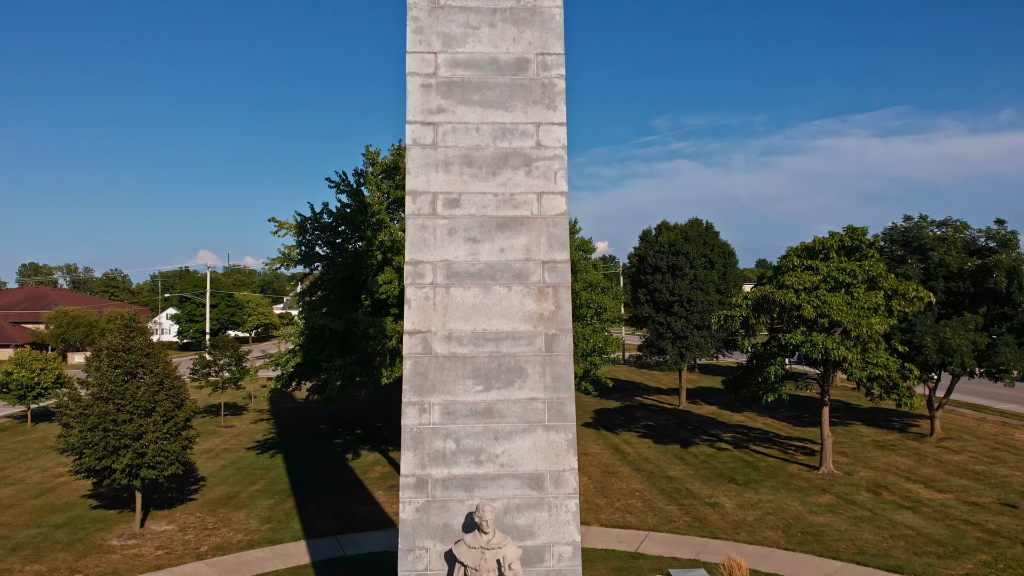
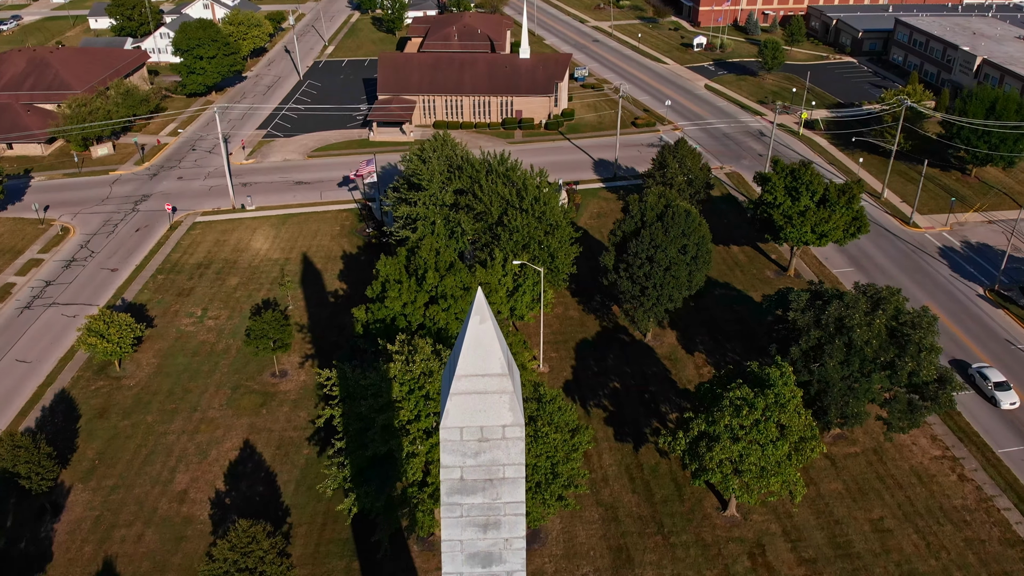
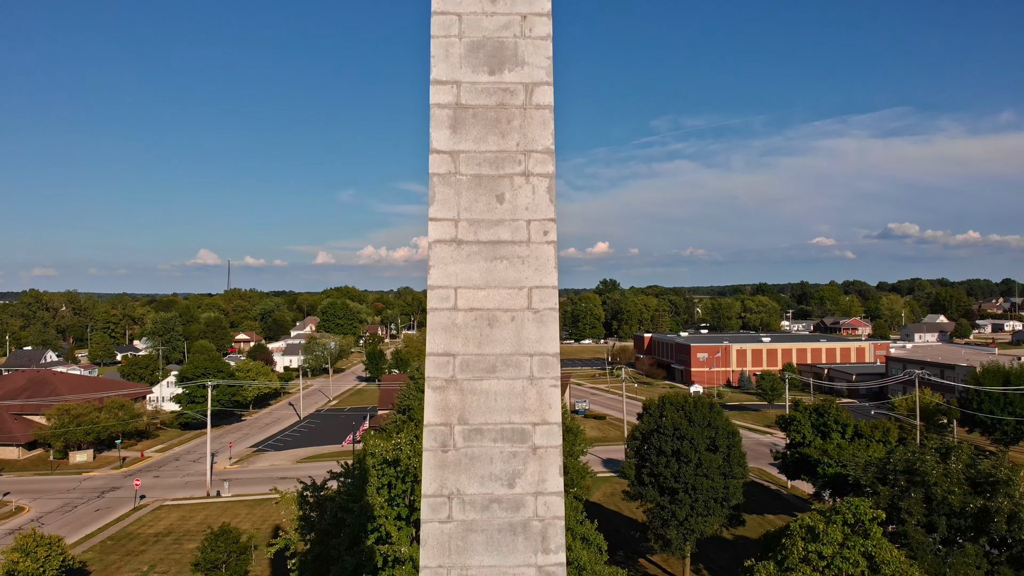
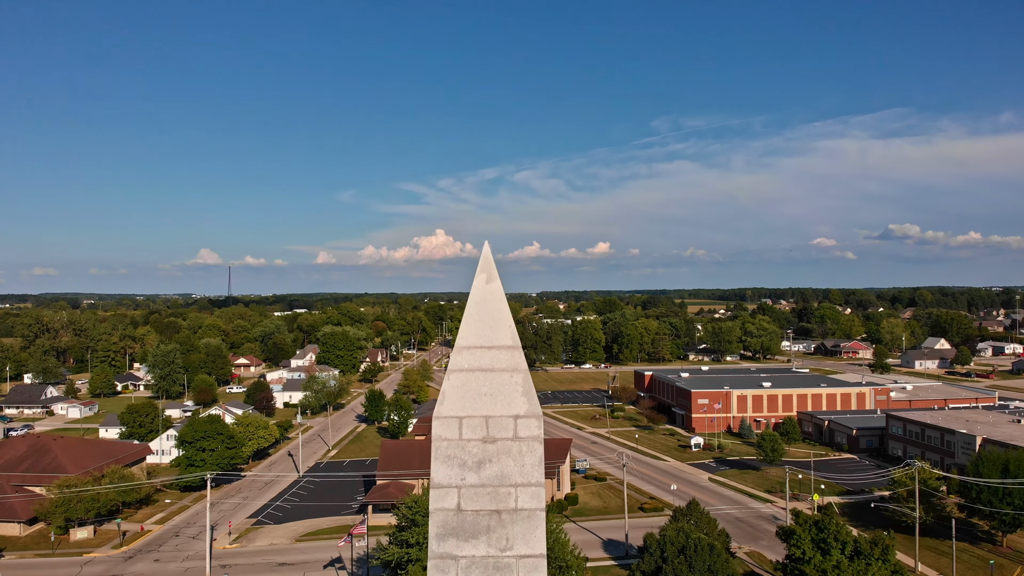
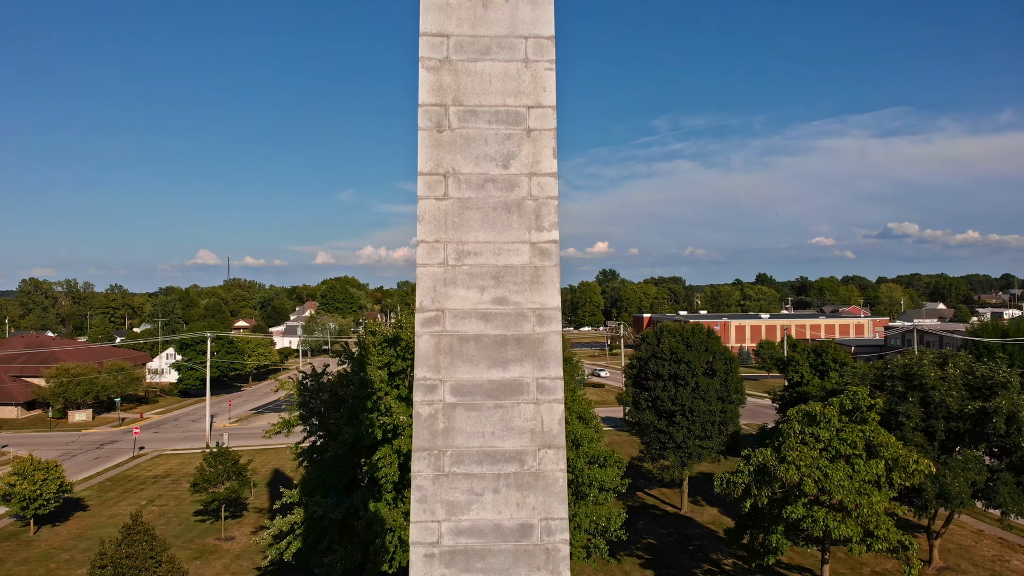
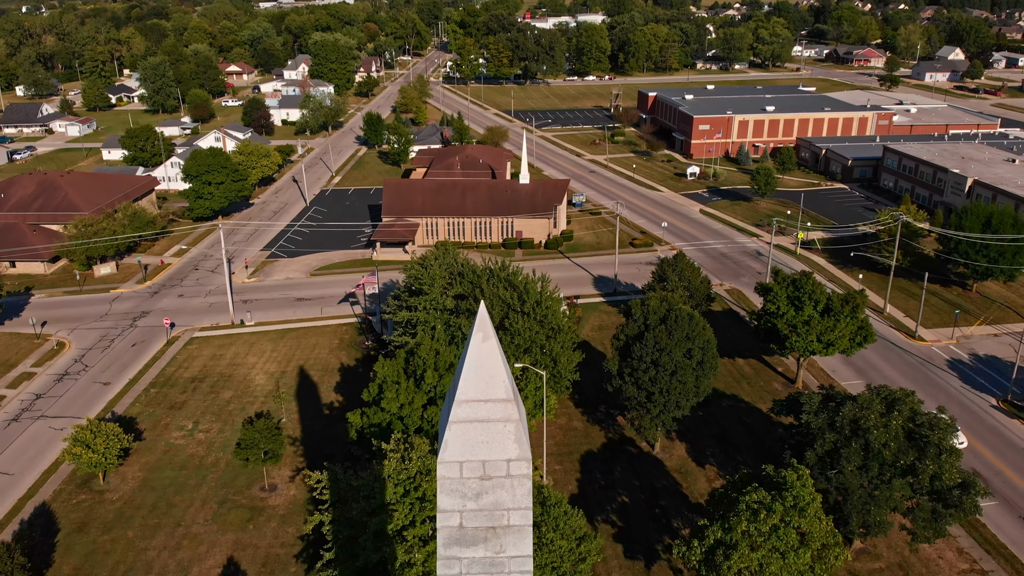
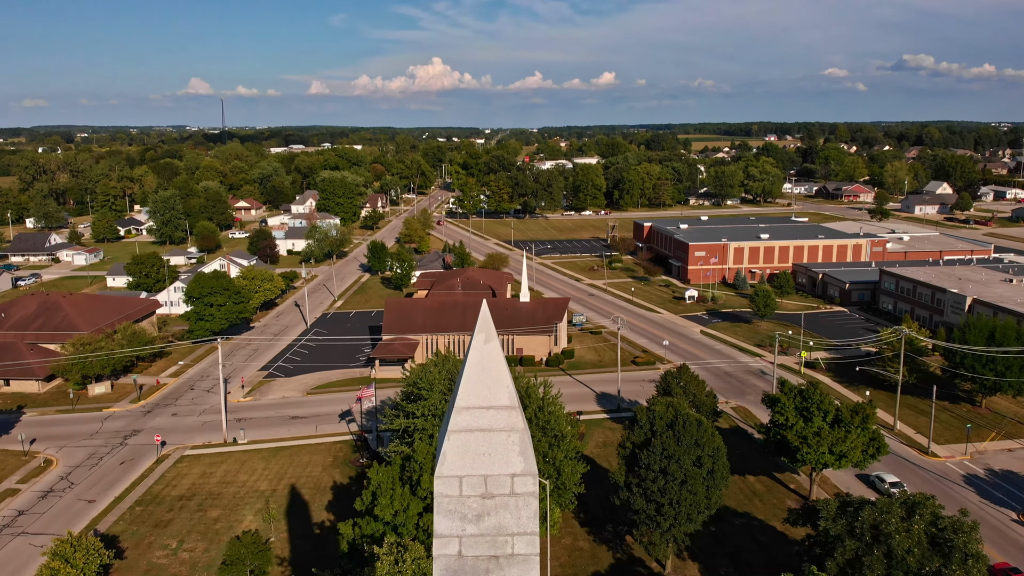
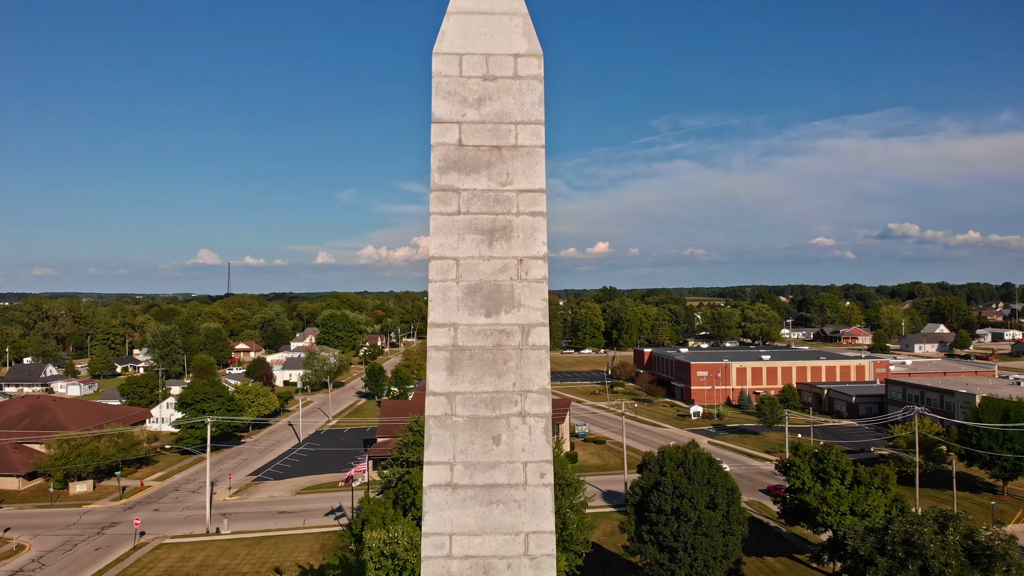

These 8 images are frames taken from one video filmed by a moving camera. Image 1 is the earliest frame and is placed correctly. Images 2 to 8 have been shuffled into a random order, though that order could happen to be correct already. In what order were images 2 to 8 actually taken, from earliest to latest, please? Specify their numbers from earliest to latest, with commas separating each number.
5, 3, 8, 4, 7, 6, 2
